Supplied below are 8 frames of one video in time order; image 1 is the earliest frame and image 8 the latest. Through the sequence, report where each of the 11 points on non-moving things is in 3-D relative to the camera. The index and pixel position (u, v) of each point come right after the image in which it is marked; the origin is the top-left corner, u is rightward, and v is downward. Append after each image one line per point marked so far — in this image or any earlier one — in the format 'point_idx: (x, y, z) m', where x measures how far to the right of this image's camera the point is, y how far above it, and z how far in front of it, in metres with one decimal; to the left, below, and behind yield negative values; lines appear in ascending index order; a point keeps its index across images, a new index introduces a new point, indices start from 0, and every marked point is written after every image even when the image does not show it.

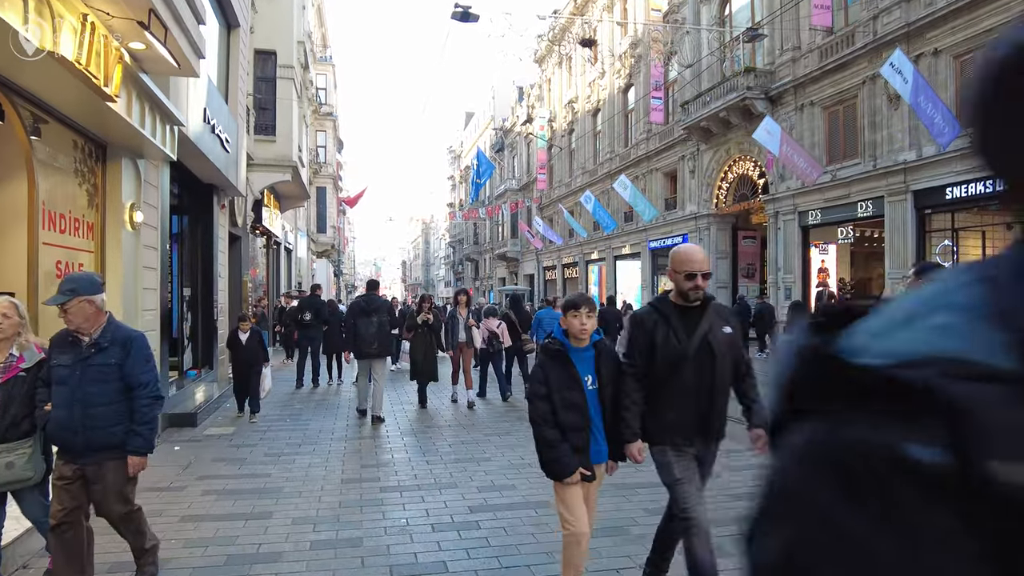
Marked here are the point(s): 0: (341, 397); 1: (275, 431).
0: (-2.9, -1.8, +10.9) m
1: (-2.8, -1.7, +7.8) m
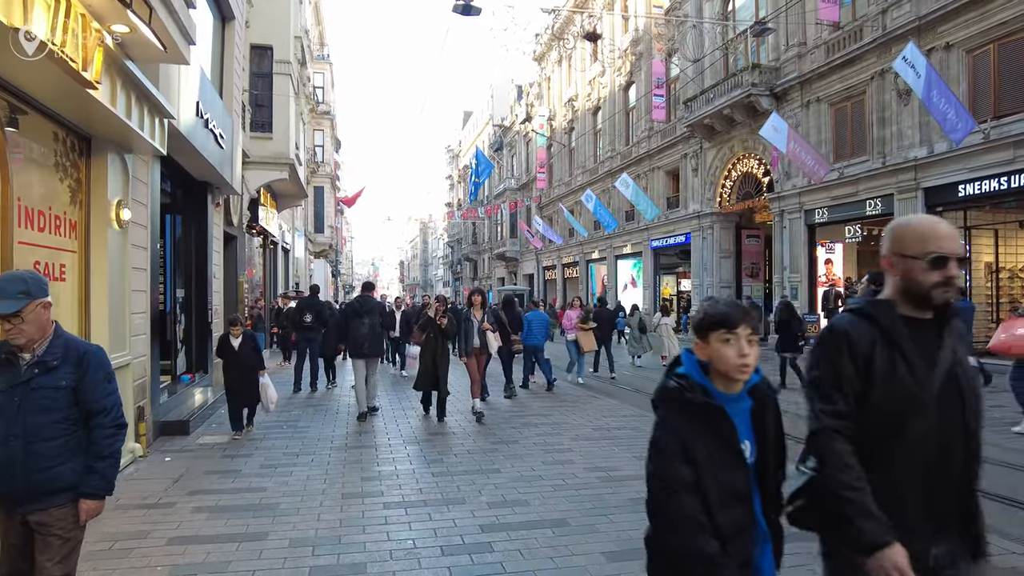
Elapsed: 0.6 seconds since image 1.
0: (-2.8, -1.8, +10.6) m
1: (-2.7, -1.7, +7.5) m
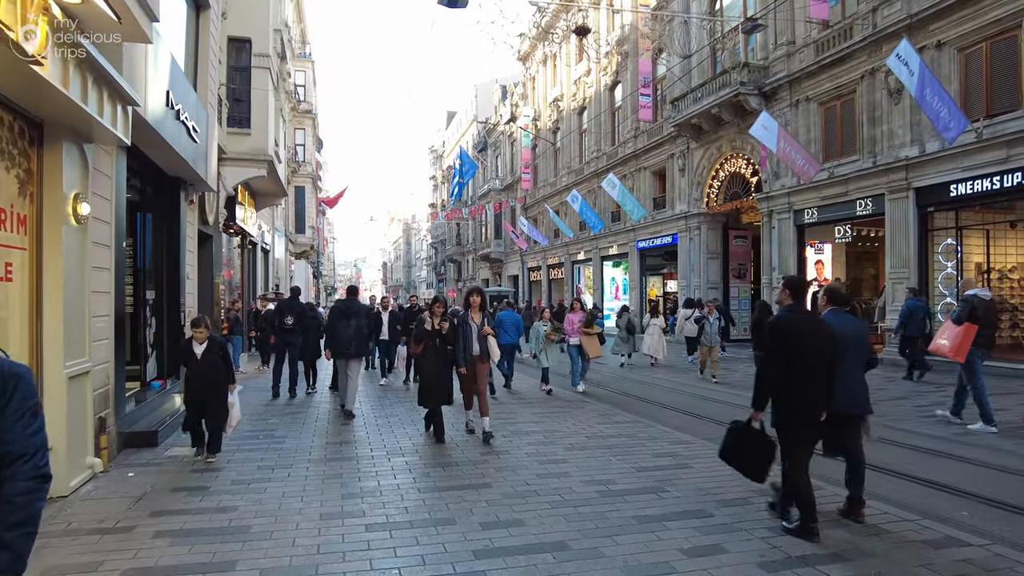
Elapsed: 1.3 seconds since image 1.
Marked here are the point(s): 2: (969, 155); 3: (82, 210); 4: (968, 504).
0: (-3.0, -1.8, +10.1) m
1: (-2.8, -1.7, +7.0) m
2: (+9.8, +2.8, +14.2) m
3: (-3.7, +0.7, +5.7) m
4: (+3.5, -1.7, +5.1) m
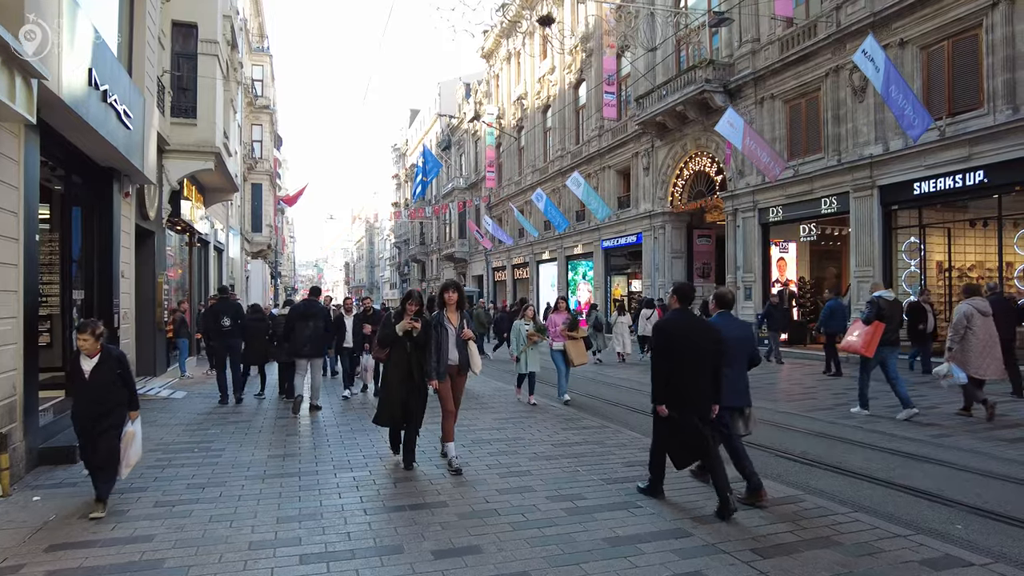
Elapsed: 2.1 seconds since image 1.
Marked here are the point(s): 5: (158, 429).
0: (-3.5, -1.8, +9.4) m
1: (-3.2, -1.7, +6.3) m
2: (+9.0, +2.9, +14.1) m
3: (-4.0, +0.7, +5.0) m
4: (+3.2, -1.6, +4.7) m
5: (-4.5, -1.8, +8.4) m
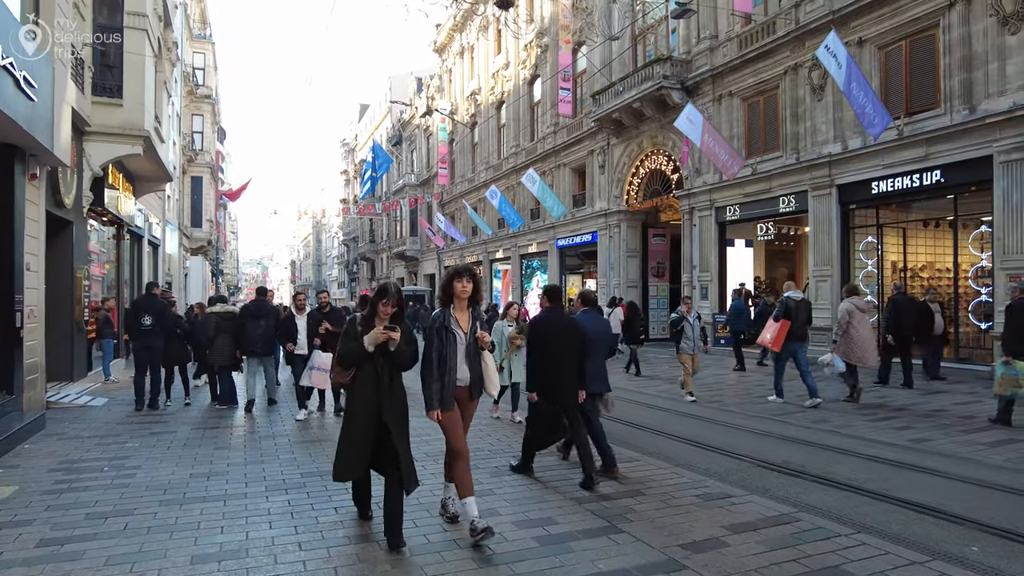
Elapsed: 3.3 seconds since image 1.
0: (-4.1, -1.8, +8.4) m
1: (-3.5, -1.7, +5.4) m
2: (+8.1, +2.9, +14.1) m
3: (-4.3, +0.8, +4.0) m
4: (+3.0, -1.6, +4.3) m
5: (-5.0, -1.7, +7.4) m
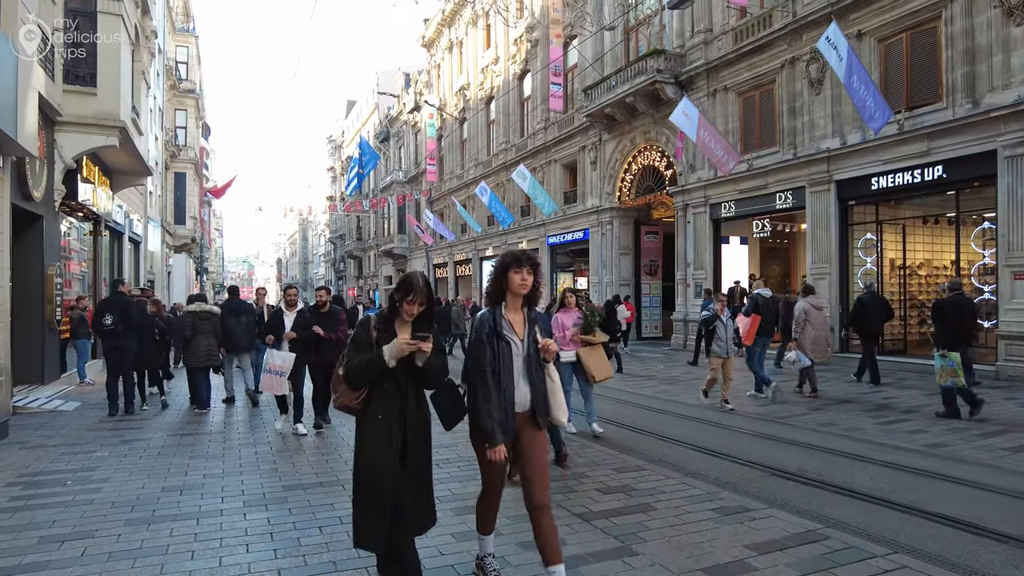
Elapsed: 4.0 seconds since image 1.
0: (-4.1, -1.7, +7.9) m
1: (-3.5, -1.6, +4.9) m
2: (+7.9, +2.9, +13.8) m
3: (-4.2, +0.8, +3.5) m
4: (+3.0, -1.6, +3.9) m
5: (-5.0, -1.7, +6.9) m
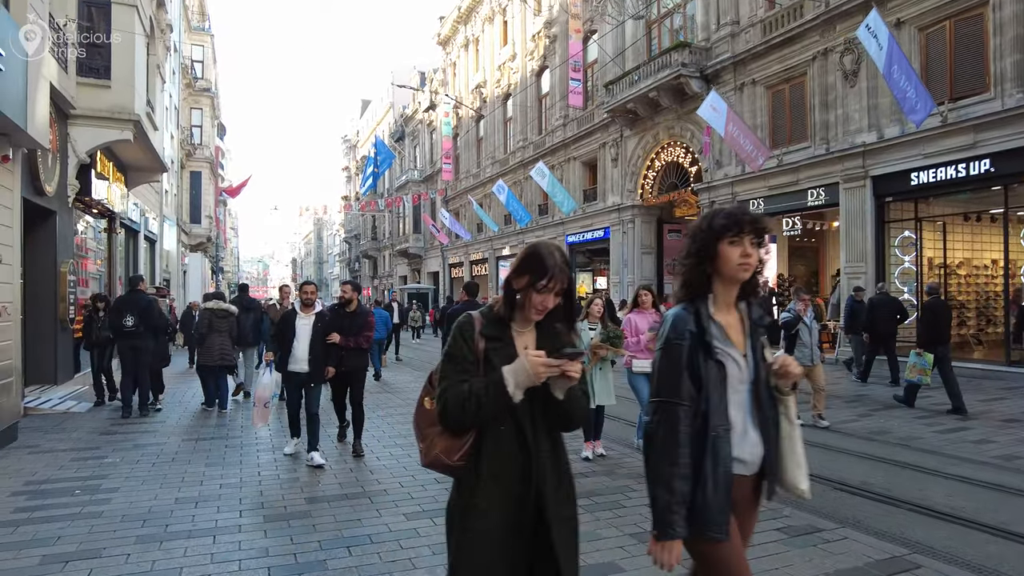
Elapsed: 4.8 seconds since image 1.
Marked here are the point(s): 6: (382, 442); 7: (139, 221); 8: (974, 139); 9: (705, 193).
0: (-3.8, -1.7, +7.6) m
1: (-3.2, -1.6, +4.5) m
2: (+8.4, +2.9, +13.2) m
3: (-4.0, +0.8, +3.1) m
4: (+3.3, -1.6, +3.4) m
5: (-4.7, -1.7, +6.5) m
6: (-1.4, -1.6, +7.0) m
7: (-11.1, +2.0, +19.6) m
8: (+8.7, +2.8, +12.5) m
9: (+5.6, +2.7, +19.0) m
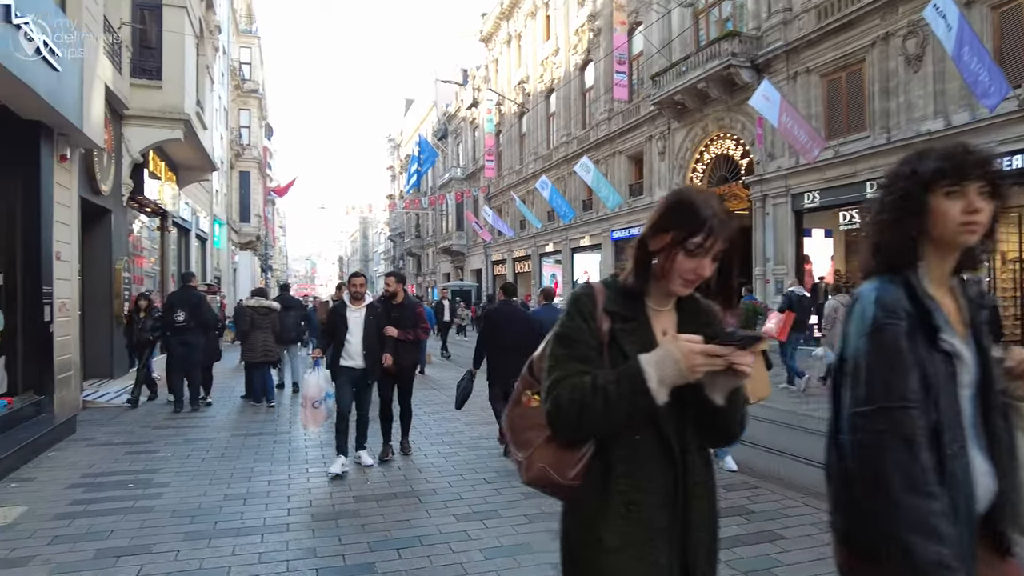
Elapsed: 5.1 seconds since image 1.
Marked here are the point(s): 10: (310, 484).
0: (-3.2, -1.6, +7.6) m
1: (-2.9, -1.6, +4.5) m
2: (+9.3, +3.0, +12.4) m
3: (-3.7, +0.8, +3.2) m
4: (+3.6, -1.5, +3.0) m
5: (-4.2, -1.6, +6.6) m
6: (-0.9, -1.6, +6.9) m
7: (-9.8, +2.1, +20.1) m
8: (+9.6, +2.9, +11.7) m
9: (+6.8, +2.8, +18.4) m
10: (-1.6, -1.6, +5.3) m
